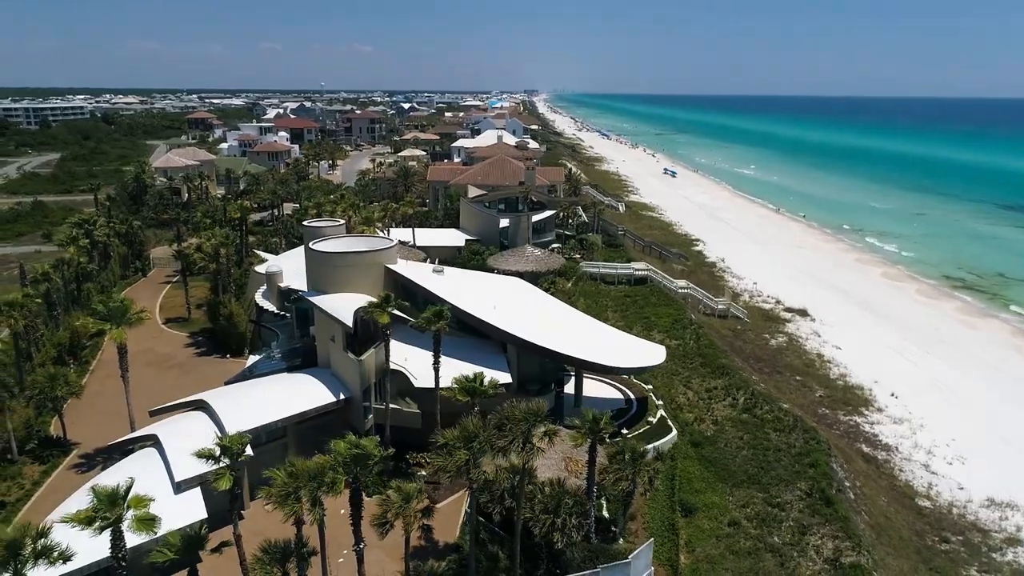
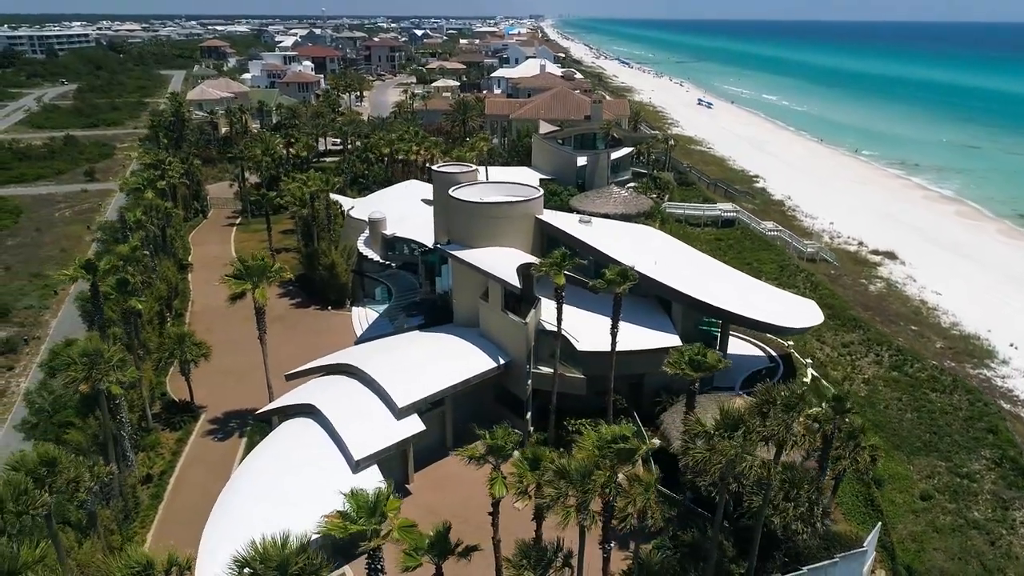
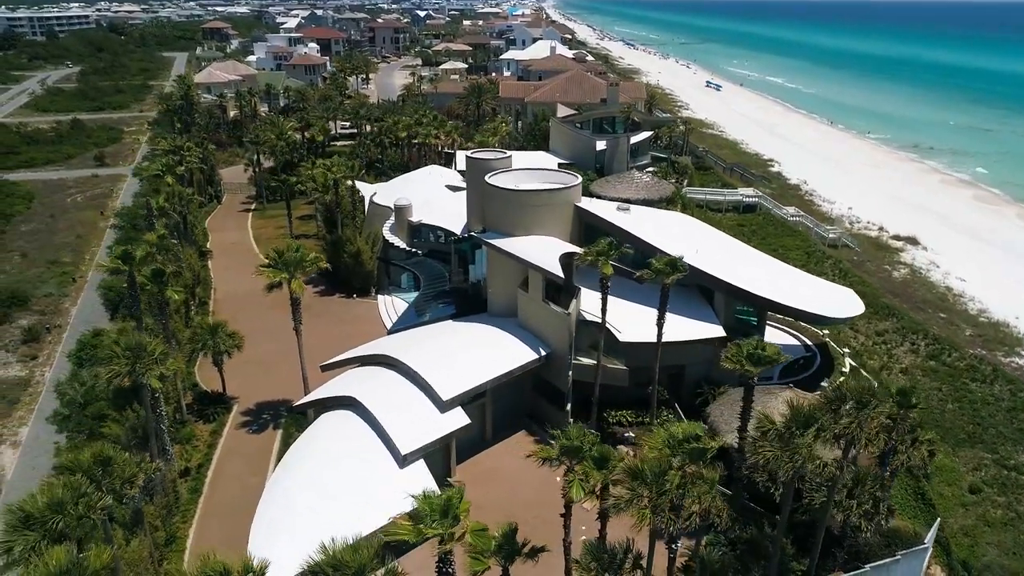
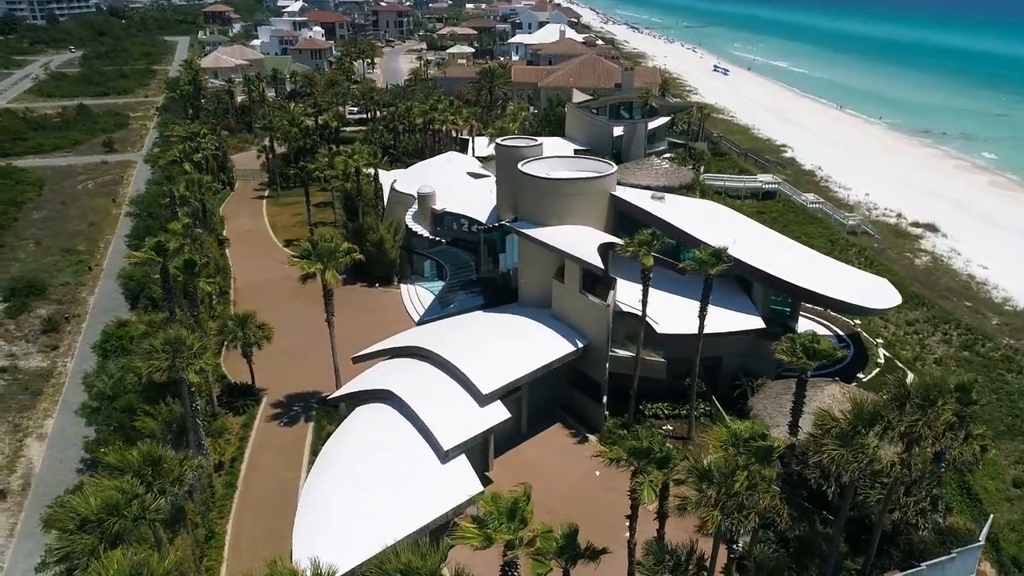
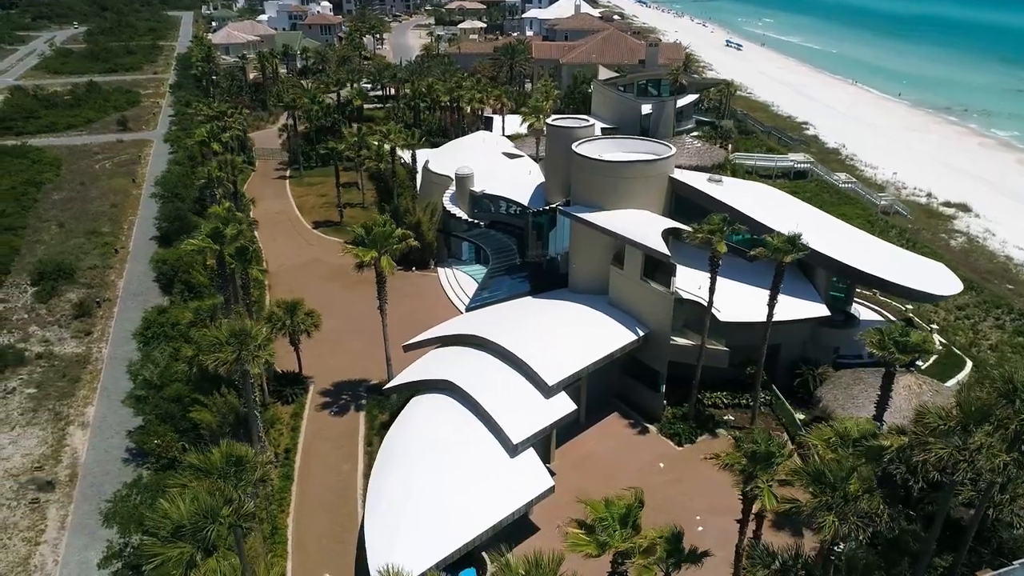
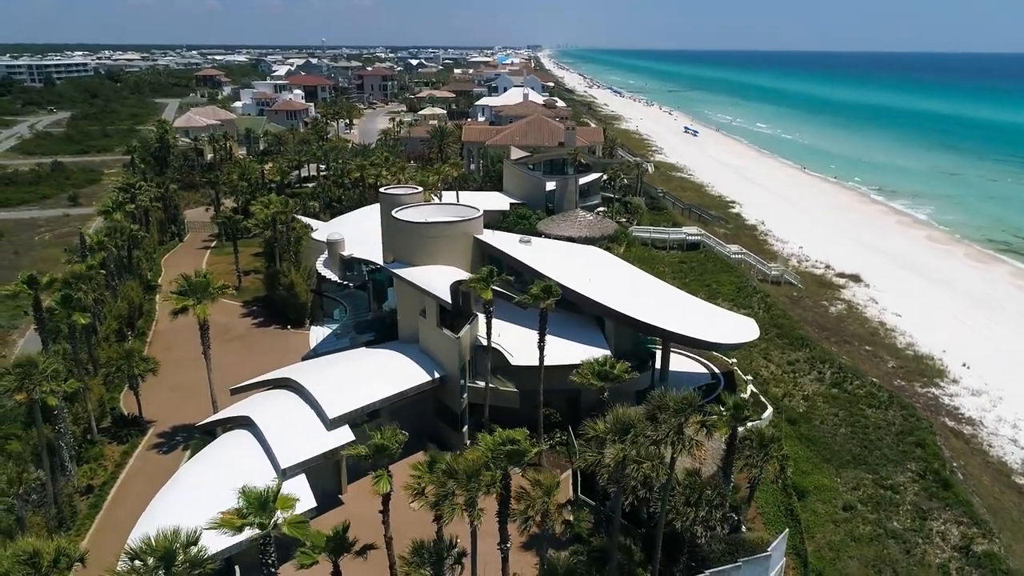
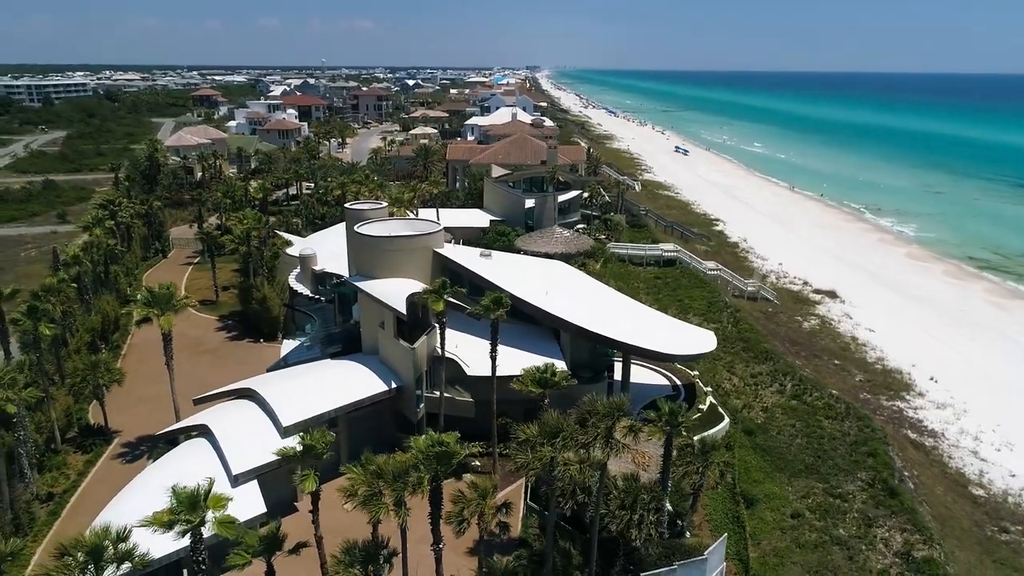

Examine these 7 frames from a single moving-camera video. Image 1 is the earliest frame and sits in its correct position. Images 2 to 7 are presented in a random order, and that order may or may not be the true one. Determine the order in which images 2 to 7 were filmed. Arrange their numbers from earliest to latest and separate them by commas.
7, 6, 2, 3, 4, 5
